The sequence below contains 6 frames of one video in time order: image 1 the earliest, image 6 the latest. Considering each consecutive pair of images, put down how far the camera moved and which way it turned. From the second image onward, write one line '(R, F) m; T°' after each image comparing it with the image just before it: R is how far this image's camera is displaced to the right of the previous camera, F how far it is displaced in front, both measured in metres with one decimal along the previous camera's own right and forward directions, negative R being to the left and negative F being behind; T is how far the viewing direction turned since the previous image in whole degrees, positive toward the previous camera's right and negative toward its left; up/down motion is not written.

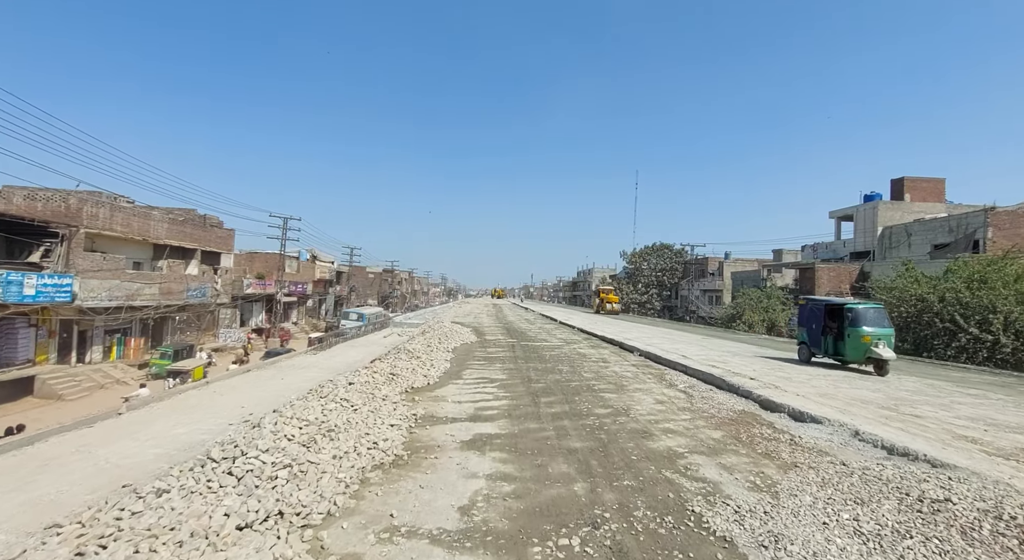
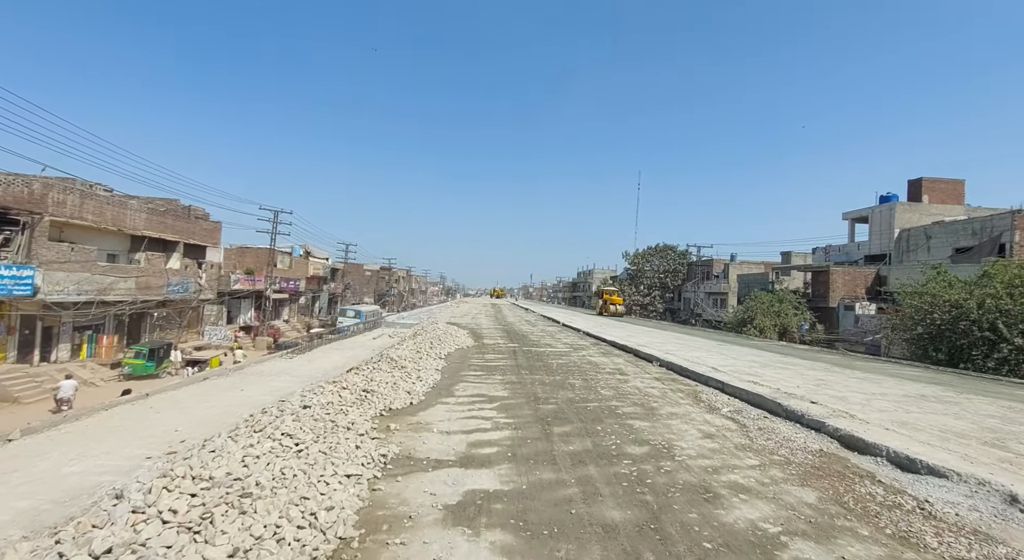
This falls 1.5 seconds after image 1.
(-0.1, +2.4) m; 0°
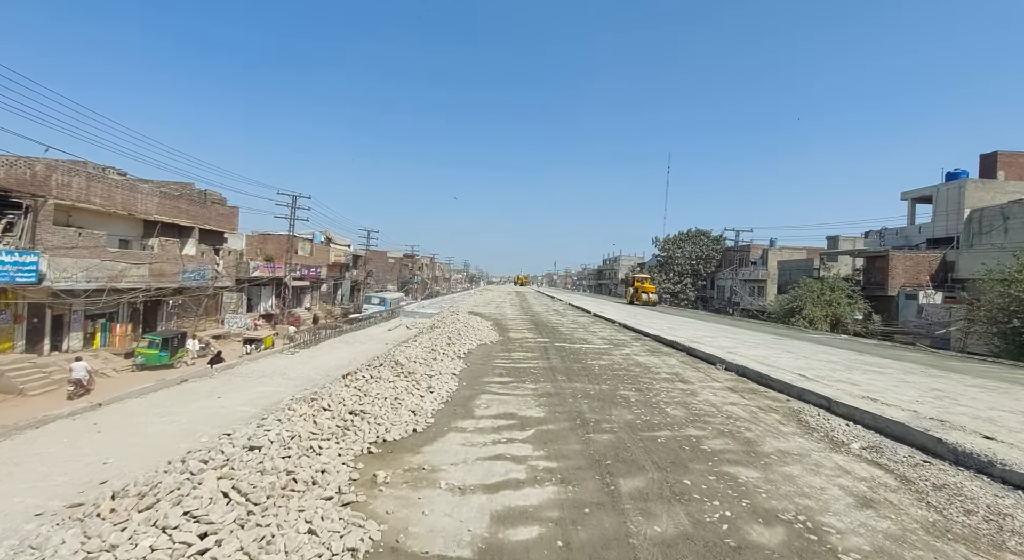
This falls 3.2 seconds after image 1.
(-0.2, +2.8) m; -3°
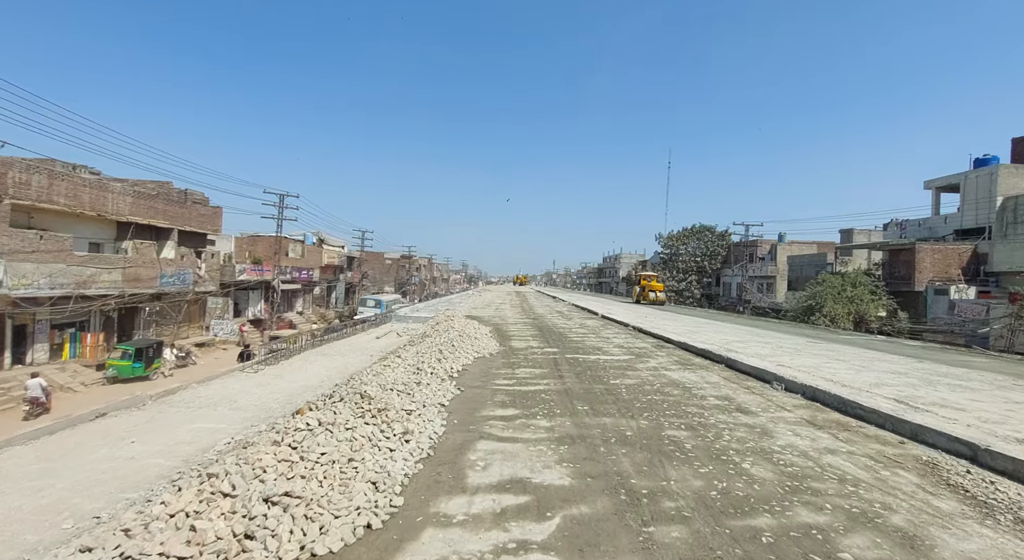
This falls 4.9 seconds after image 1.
(-0.1, +2.7) m; 0°
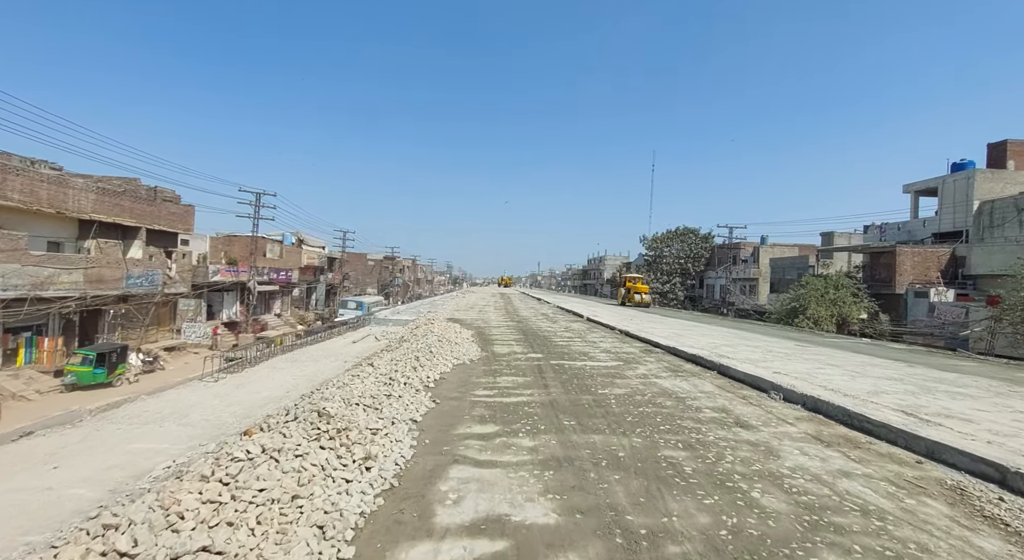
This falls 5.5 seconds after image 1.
(+0.1, +0.8) m; +2°
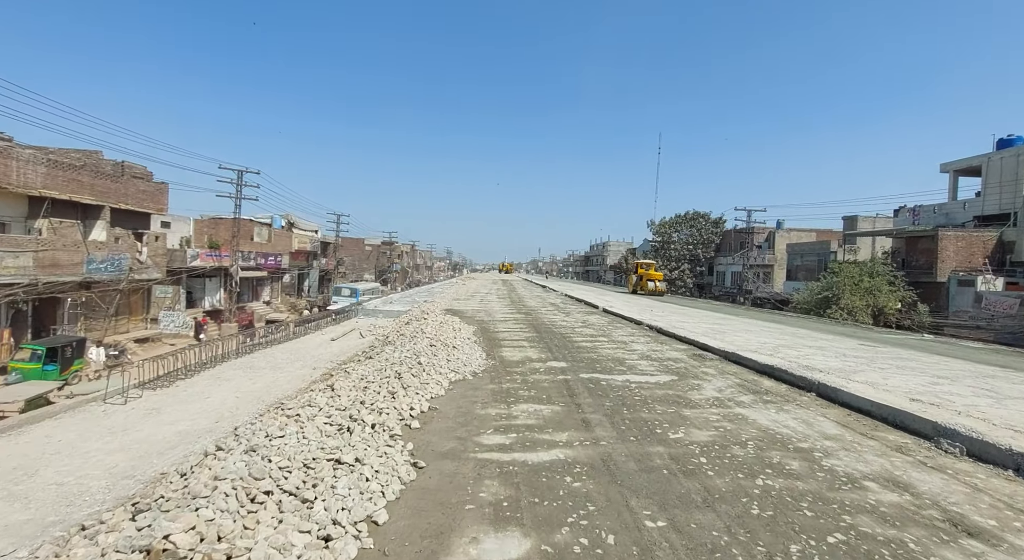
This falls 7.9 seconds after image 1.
(-0.4, +3.8) m; 0°
